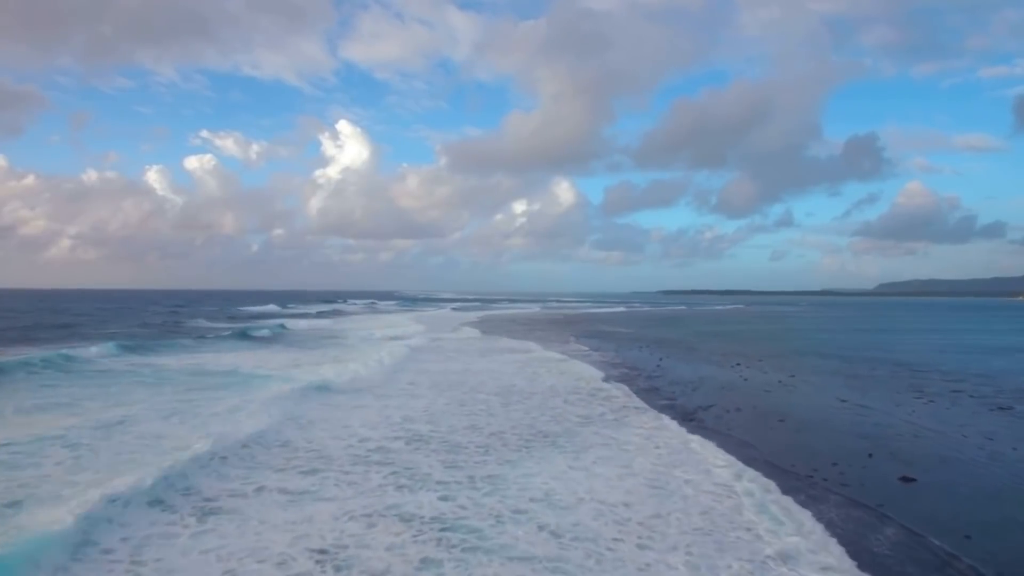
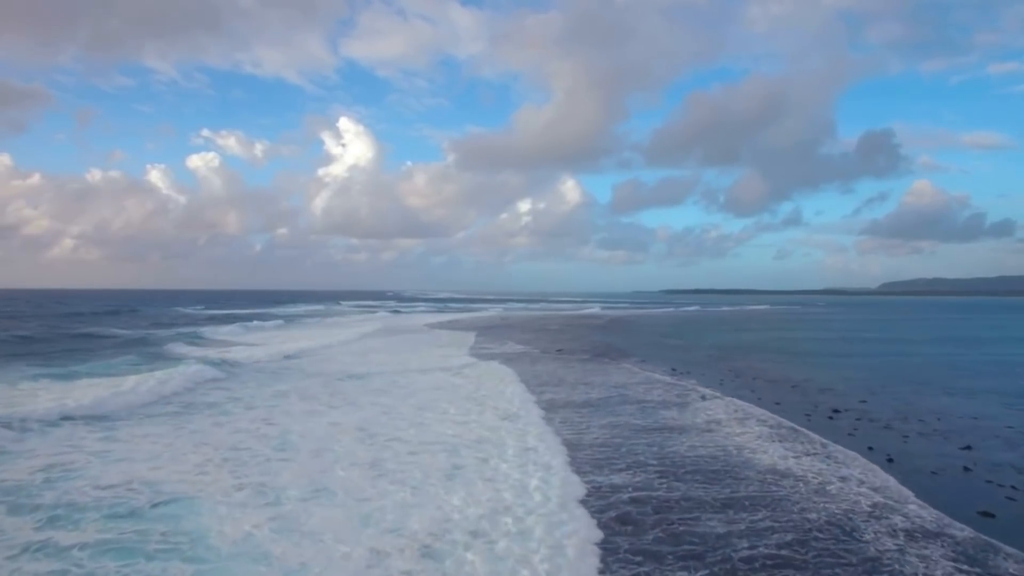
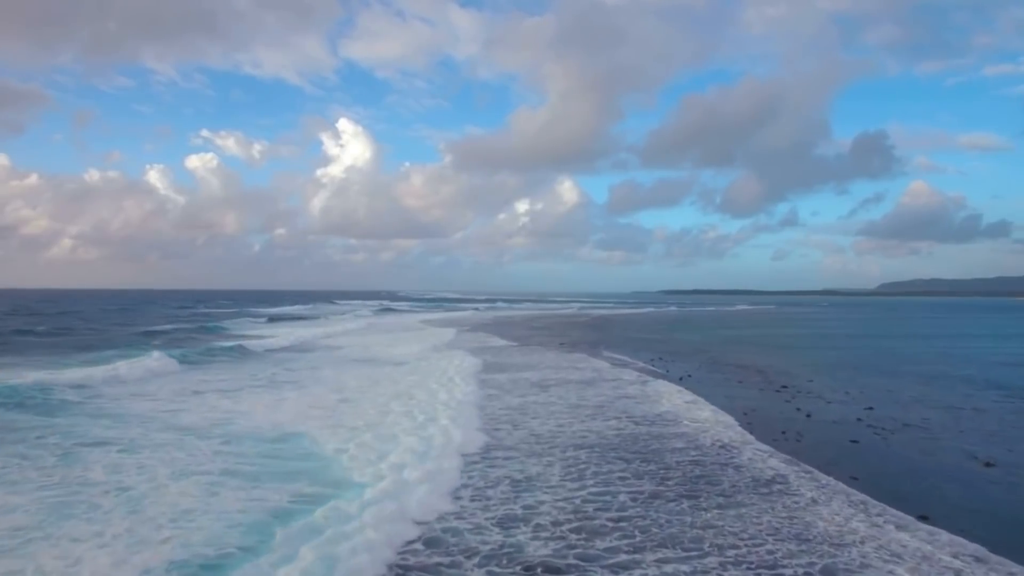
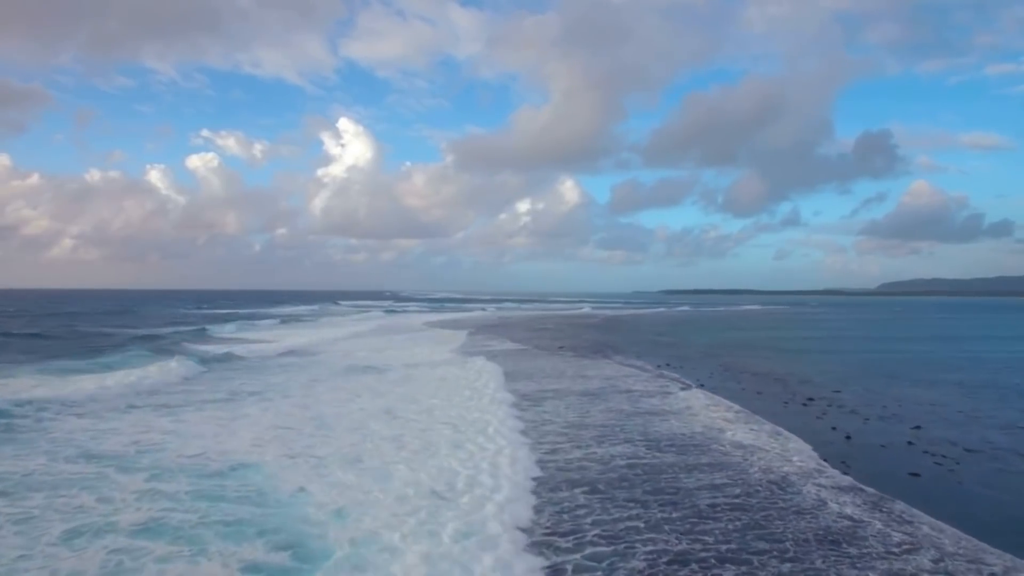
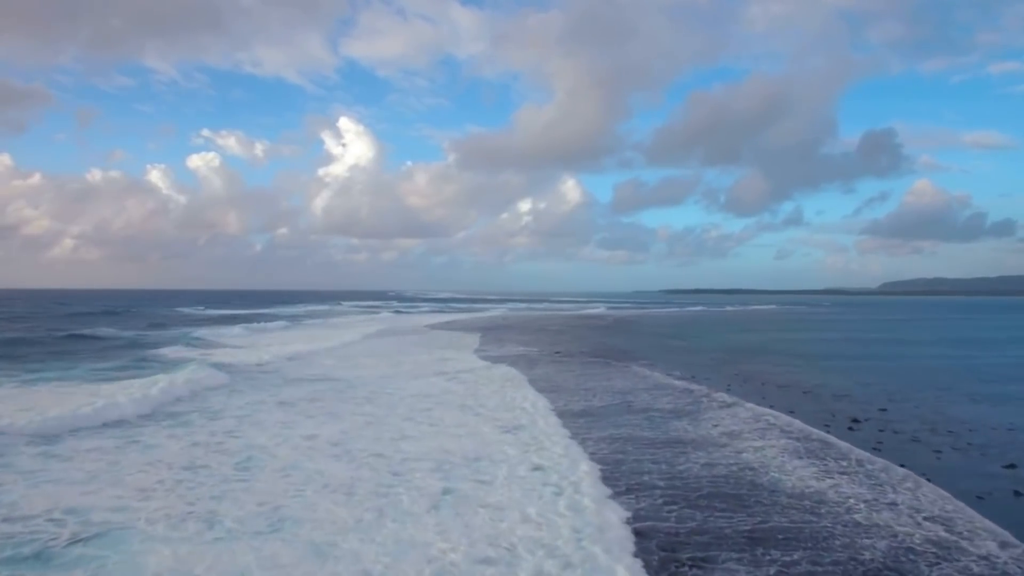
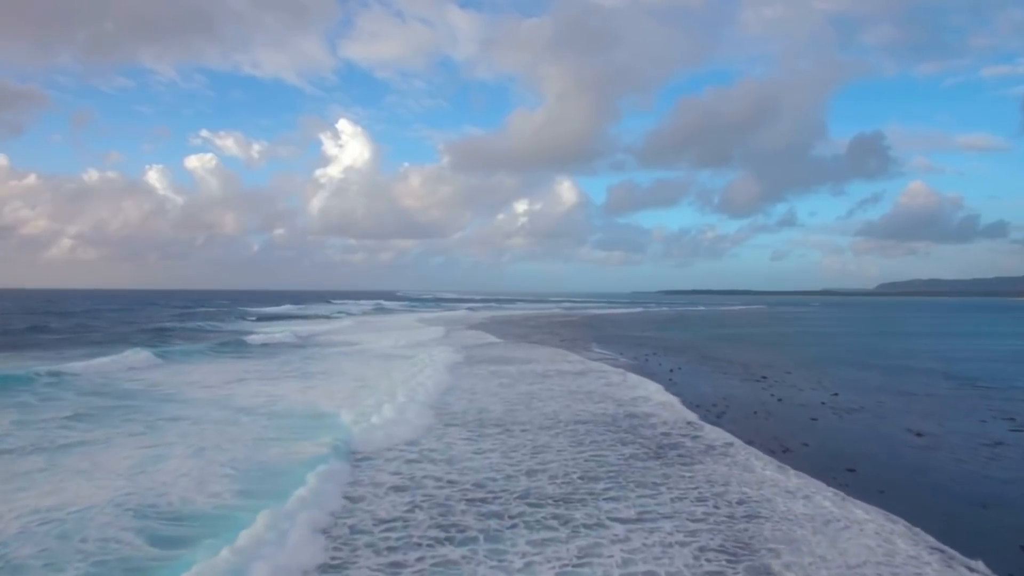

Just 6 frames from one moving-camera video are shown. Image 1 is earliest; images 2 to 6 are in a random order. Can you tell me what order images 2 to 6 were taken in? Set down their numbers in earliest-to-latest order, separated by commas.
6, 3, 4, 2, 5
